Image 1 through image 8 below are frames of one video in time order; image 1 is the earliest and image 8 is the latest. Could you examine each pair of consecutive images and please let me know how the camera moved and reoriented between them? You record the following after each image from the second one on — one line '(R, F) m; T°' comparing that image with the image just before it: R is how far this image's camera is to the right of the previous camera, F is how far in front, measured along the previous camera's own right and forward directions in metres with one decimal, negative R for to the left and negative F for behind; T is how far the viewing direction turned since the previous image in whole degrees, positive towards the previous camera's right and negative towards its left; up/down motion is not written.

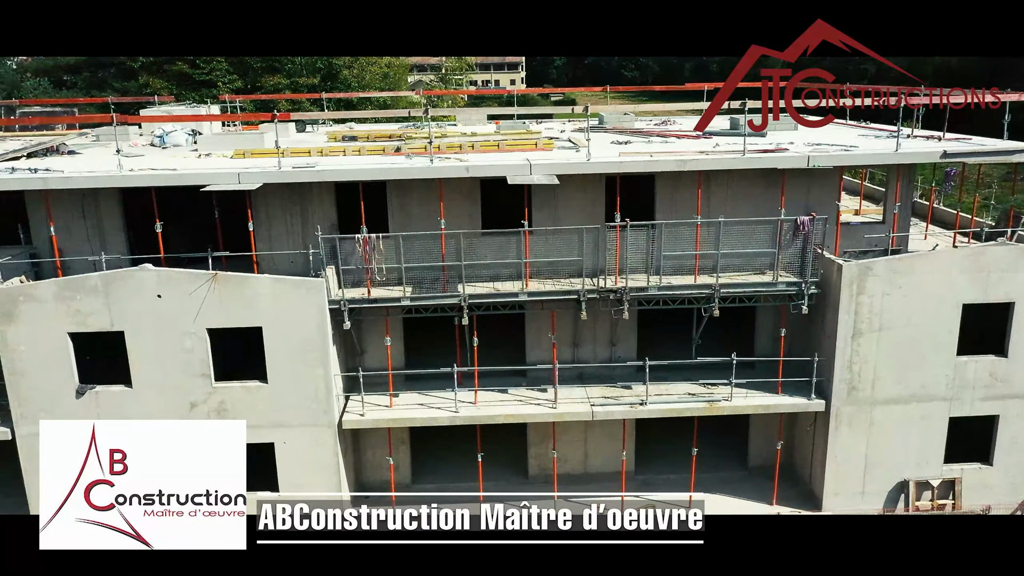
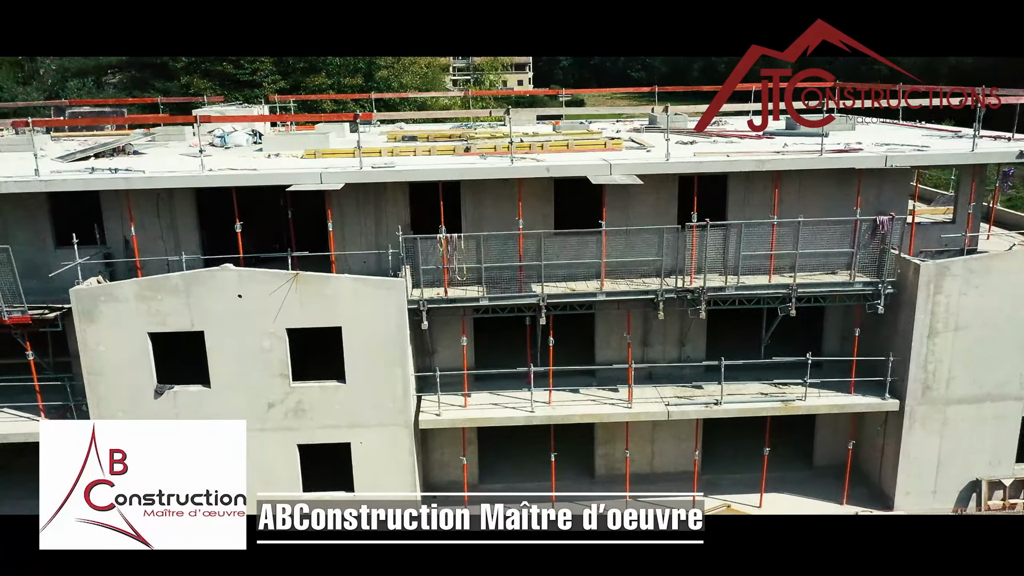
(-1.3, 0.0) m; 0°
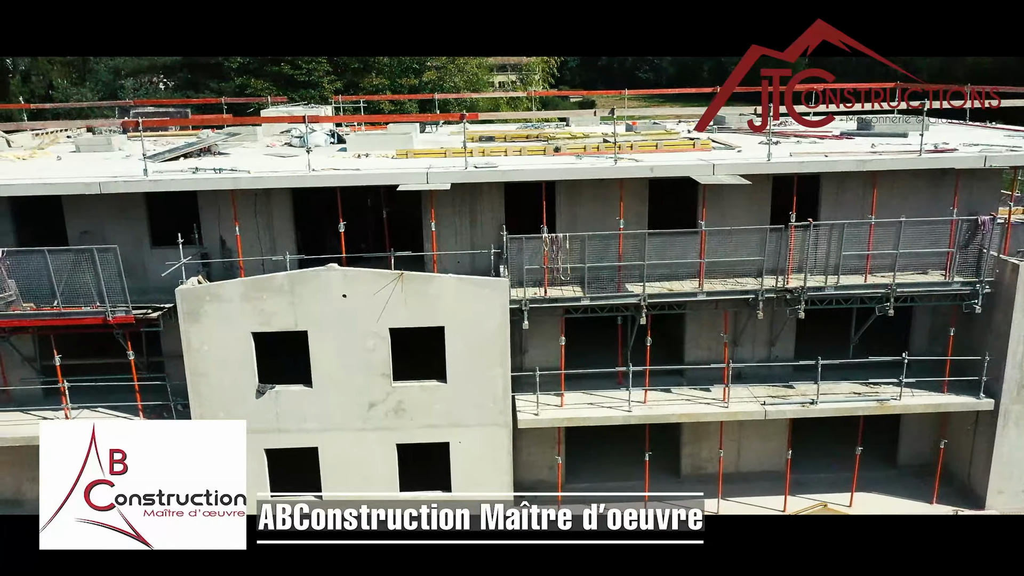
(-1.7, 0.0) m; 0°
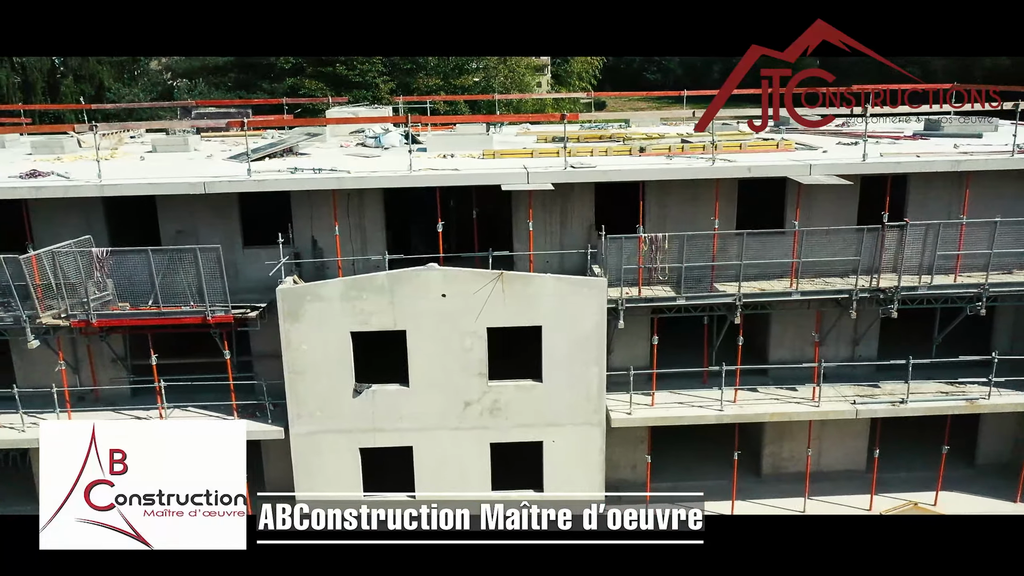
(-1.6, -0.1) m; 0°
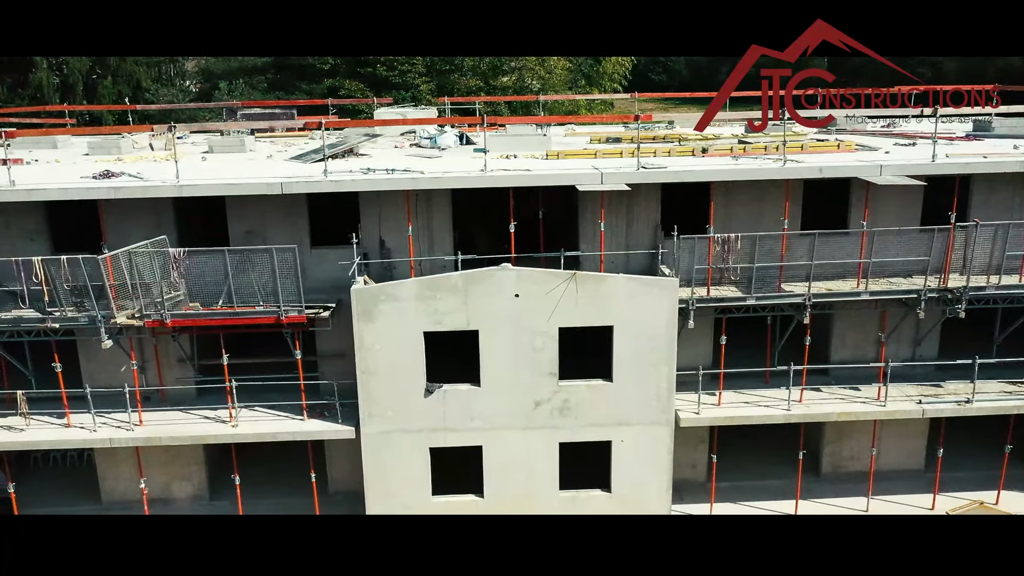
(-1.2, -0.1) m; 0°
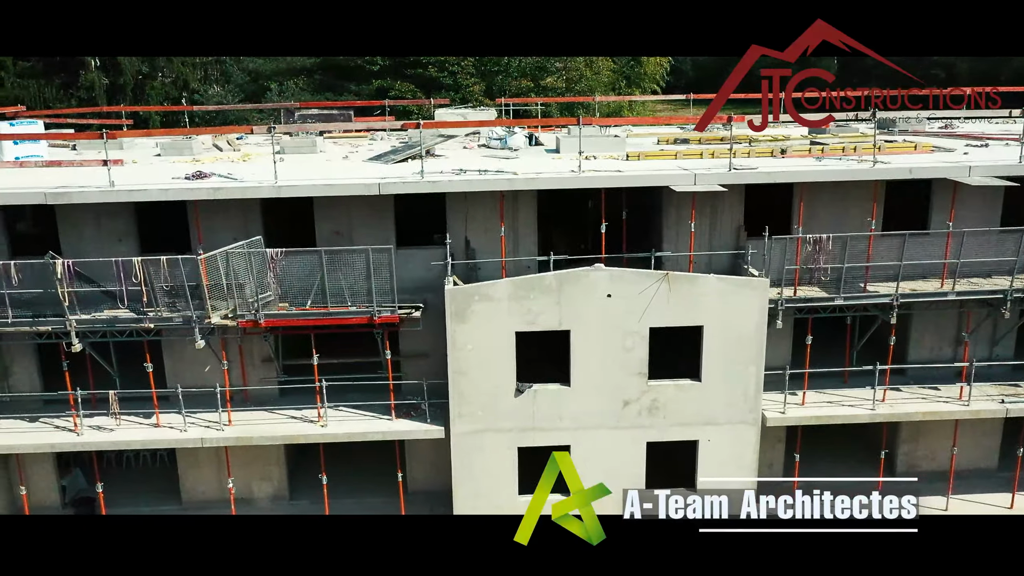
(-1.6, -0.1) m; 0°
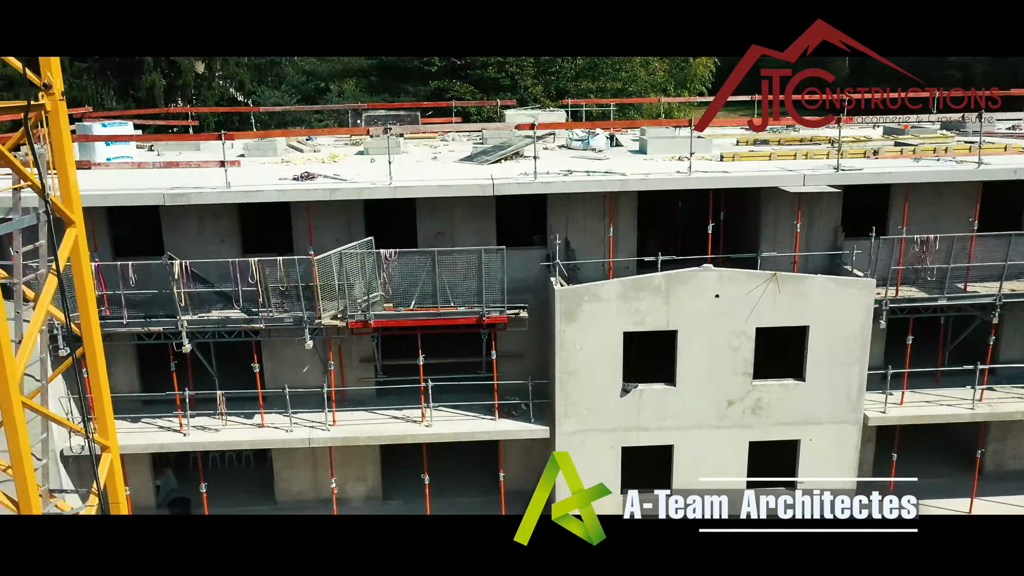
(-1.8, -0.1) m; 0°
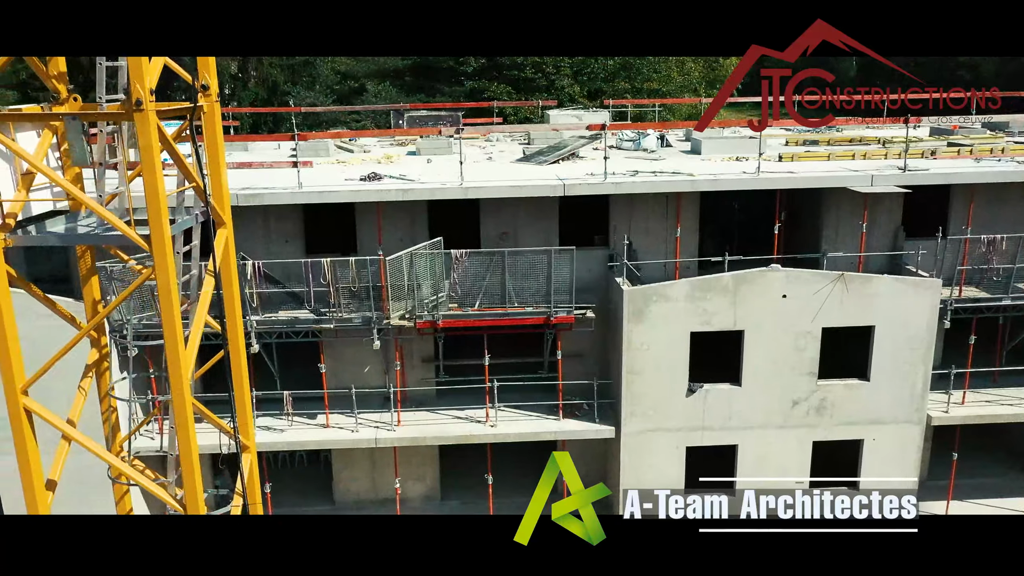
(-1.2, 0.0) m; 0°
